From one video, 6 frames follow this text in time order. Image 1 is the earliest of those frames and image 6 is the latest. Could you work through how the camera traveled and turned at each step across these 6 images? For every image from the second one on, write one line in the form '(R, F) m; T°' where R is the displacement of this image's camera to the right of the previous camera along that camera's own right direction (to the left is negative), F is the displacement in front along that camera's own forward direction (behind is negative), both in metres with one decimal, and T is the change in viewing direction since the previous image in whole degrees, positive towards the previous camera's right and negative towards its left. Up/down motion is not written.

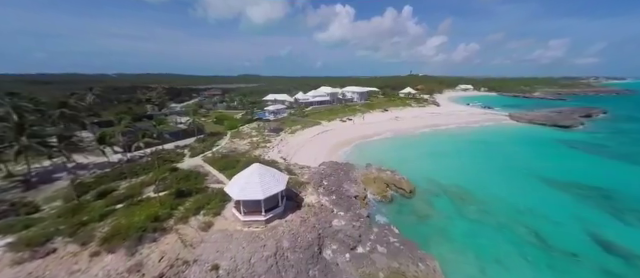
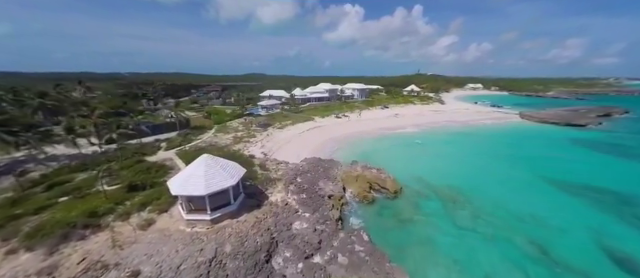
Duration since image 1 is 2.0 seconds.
(+3.2, +2.3) m; -2°
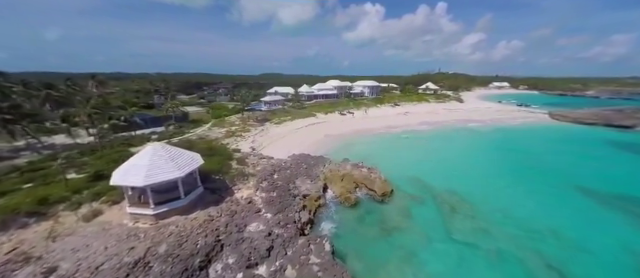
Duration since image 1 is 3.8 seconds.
(+3.2, +2.2) m; -5°
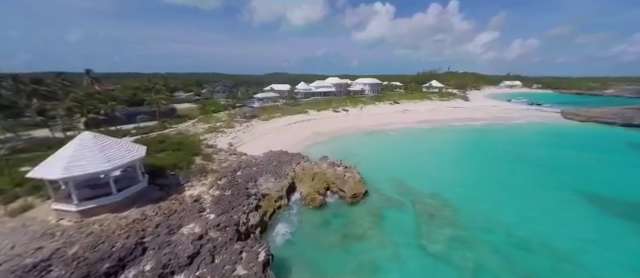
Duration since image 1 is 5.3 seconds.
(+3.2, +1.7) m; -2°
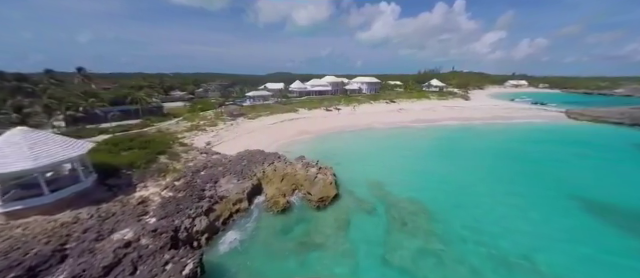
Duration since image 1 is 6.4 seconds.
(+2.7, +1.2) m; -1°
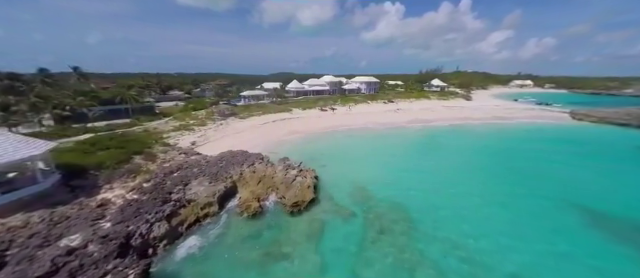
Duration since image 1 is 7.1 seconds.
(+1.8, +0.8) m; -1°
